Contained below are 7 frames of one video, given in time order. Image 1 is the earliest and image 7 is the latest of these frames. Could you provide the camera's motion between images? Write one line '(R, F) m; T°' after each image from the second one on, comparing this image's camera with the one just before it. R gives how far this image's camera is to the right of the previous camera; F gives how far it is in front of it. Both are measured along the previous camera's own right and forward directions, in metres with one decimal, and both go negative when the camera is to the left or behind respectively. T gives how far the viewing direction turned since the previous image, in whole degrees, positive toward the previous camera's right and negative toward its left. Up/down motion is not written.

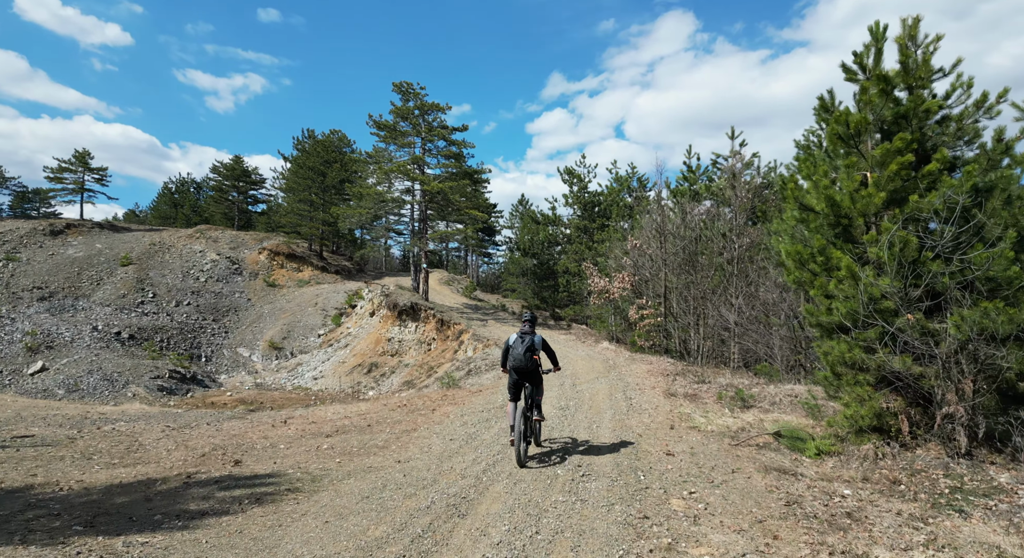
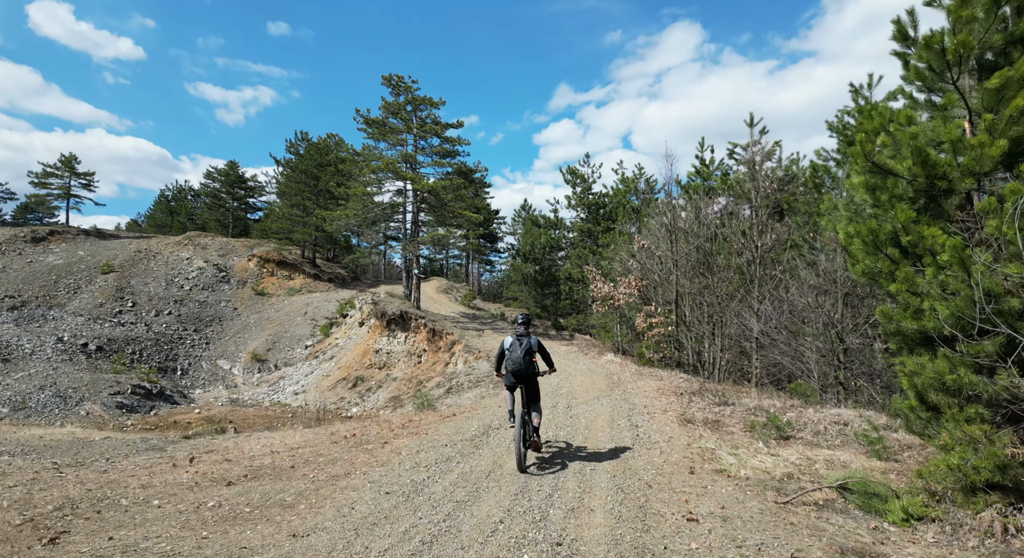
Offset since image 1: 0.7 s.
(+0.5, +2.3) m; -1°
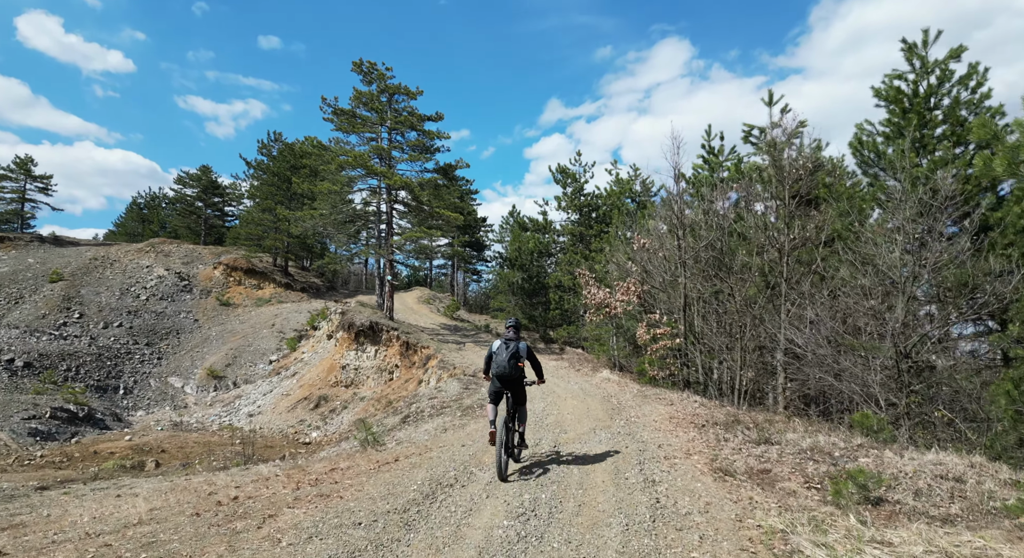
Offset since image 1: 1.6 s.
(+0.3, +3.0) m; +1°
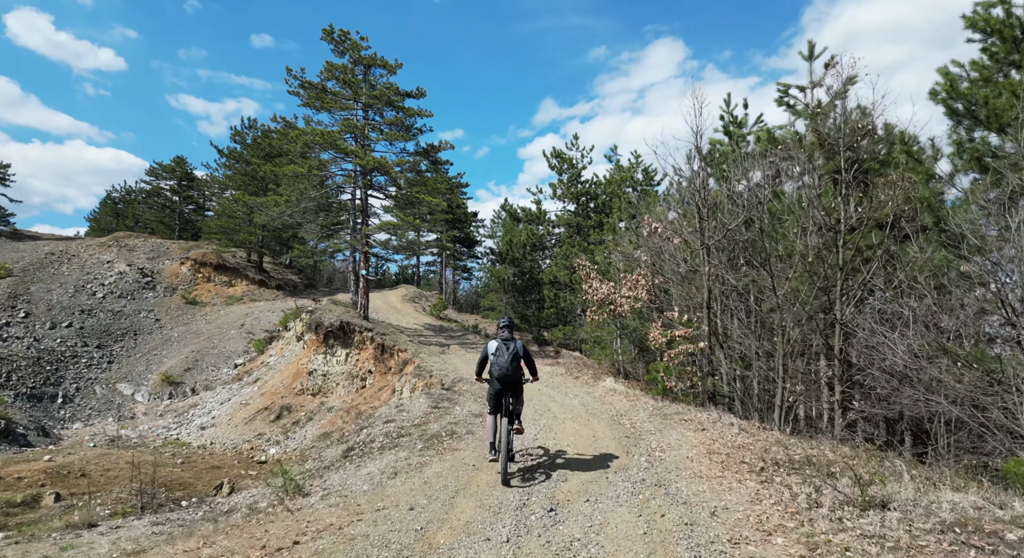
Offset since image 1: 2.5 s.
(+0.2, +2.9) m; +1°
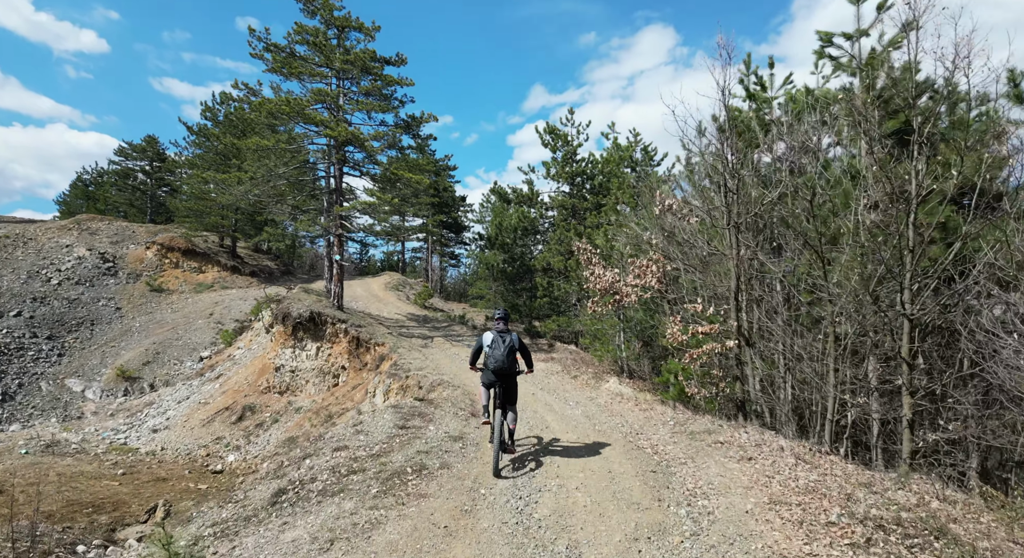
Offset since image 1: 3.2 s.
(0.0, +2.2) m; +1°
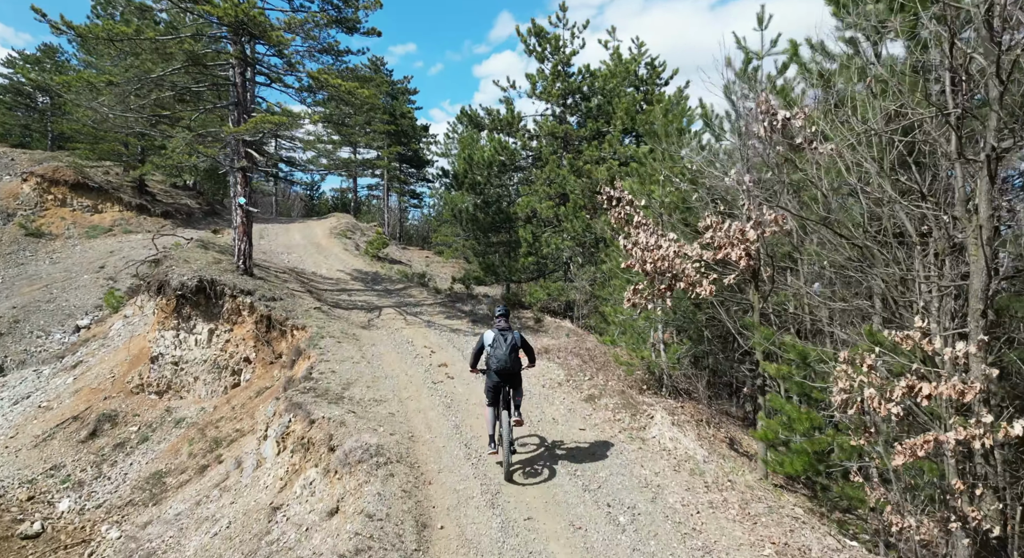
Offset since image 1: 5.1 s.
(-0.2, +5.9) m; +3°
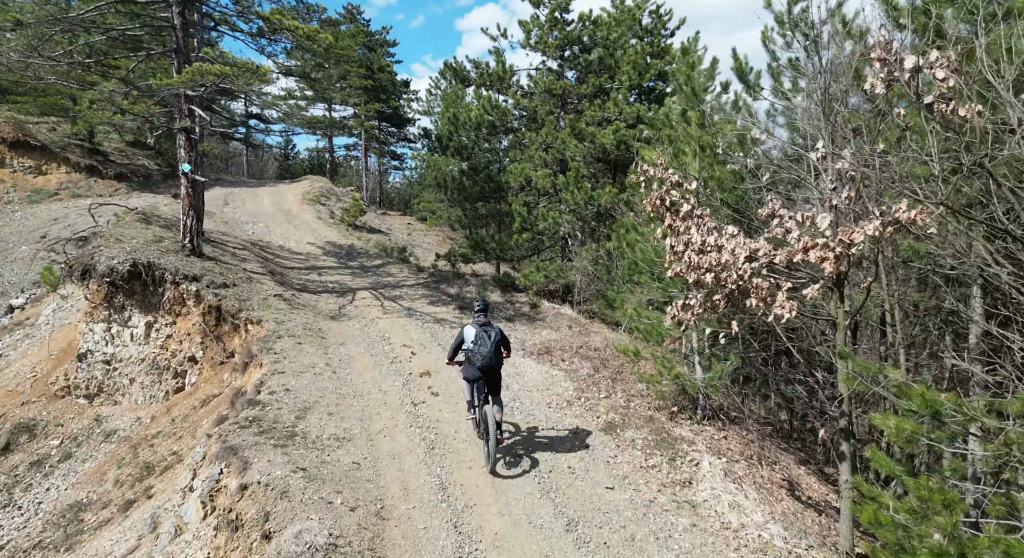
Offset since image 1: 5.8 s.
(-0.2, +2.2) m; +2°
